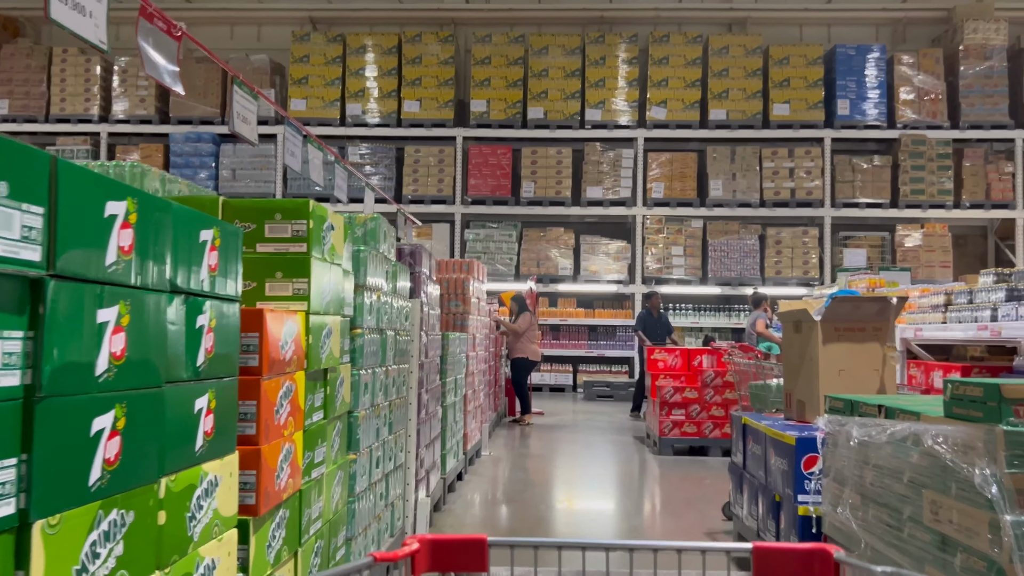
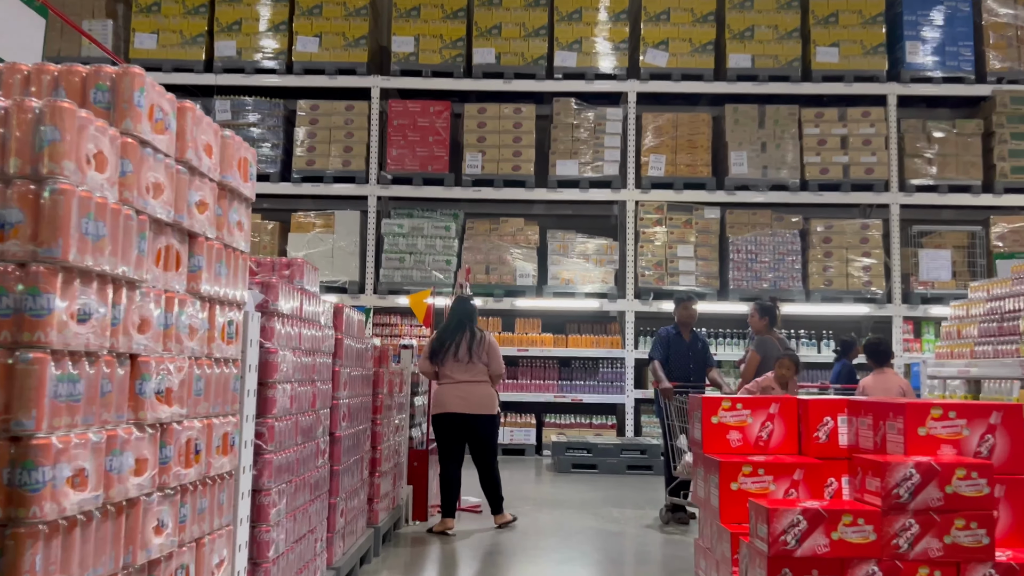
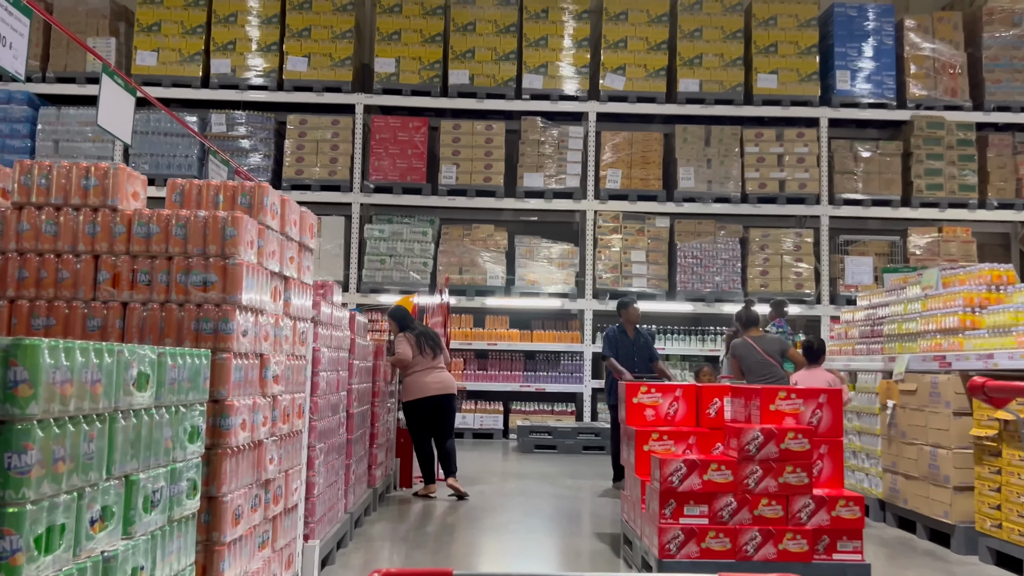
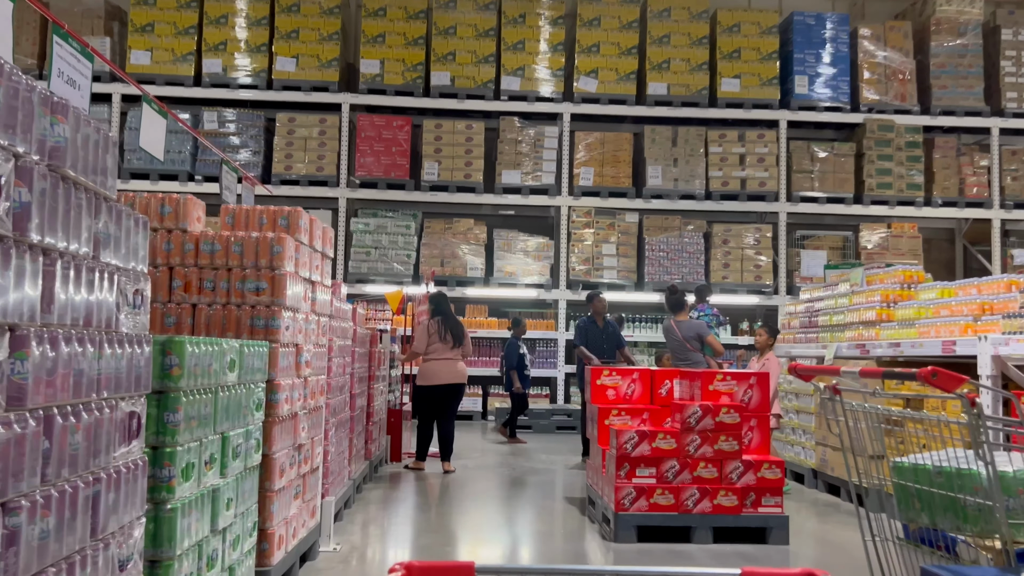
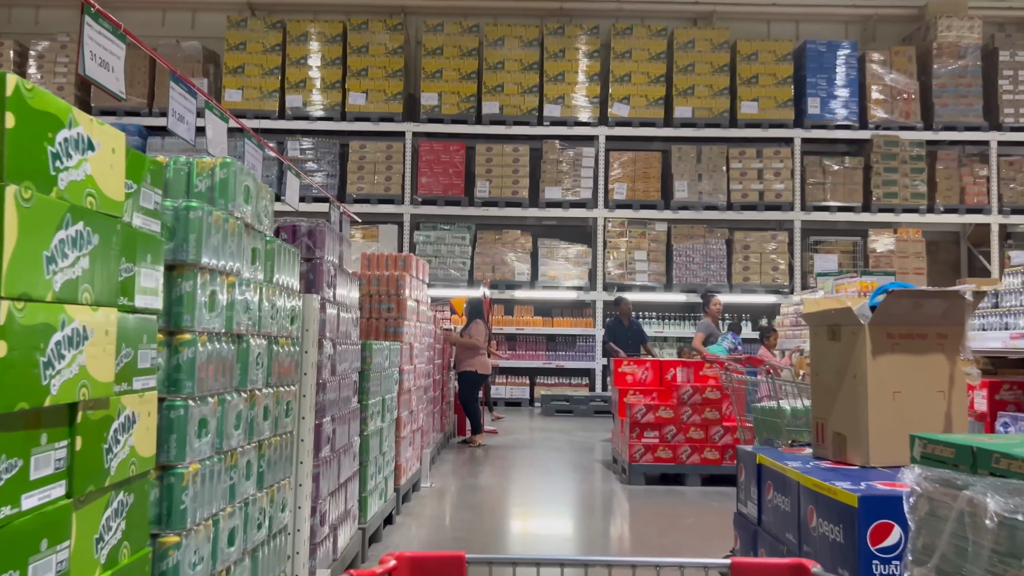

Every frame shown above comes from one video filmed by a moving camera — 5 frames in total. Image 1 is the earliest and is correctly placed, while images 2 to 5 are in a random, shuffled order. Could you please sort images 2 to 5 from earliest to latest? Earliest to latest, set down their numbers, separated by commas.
5, 4, 3, 2
